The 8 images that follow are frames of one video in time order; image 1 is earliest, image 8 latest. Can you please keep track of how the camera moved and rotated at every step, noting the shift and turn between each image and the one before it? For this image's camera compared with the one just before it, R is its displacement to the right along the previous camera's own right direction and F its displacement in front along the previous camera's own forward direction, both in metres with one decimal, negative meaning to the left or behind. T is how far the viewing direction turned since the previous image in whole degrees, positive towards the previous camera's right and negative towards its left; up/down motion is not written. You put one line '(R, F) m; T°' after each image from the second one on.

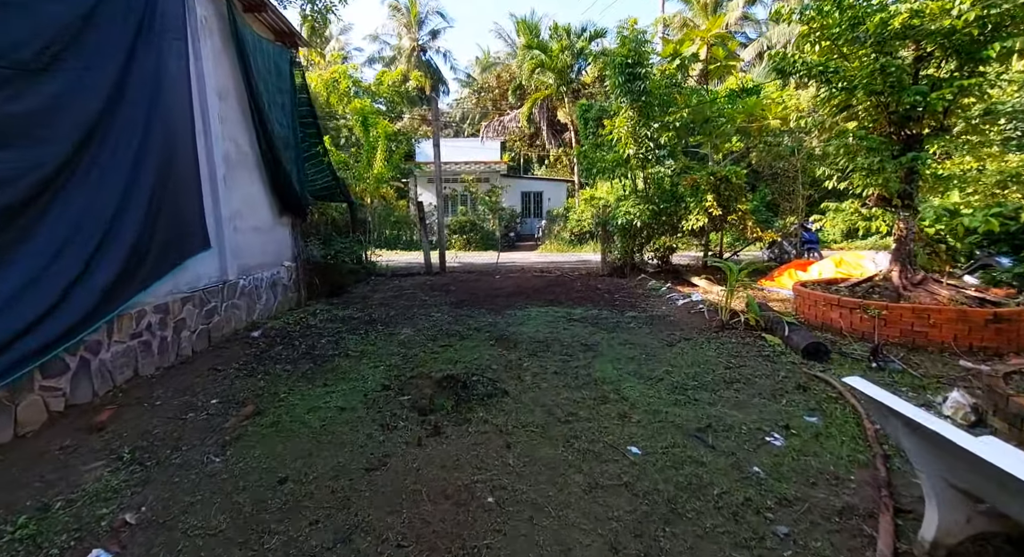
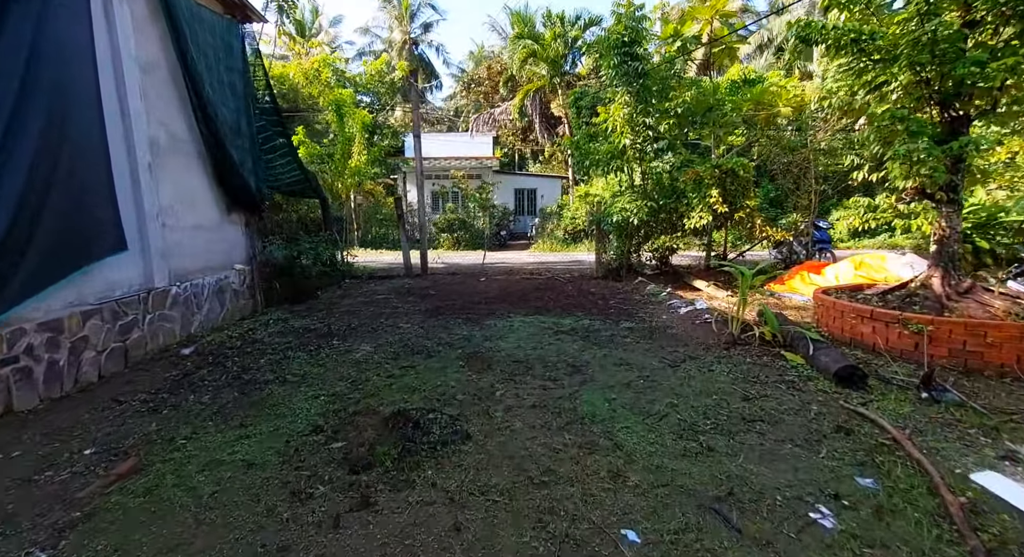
(+0.2, +0.6) m; 0°
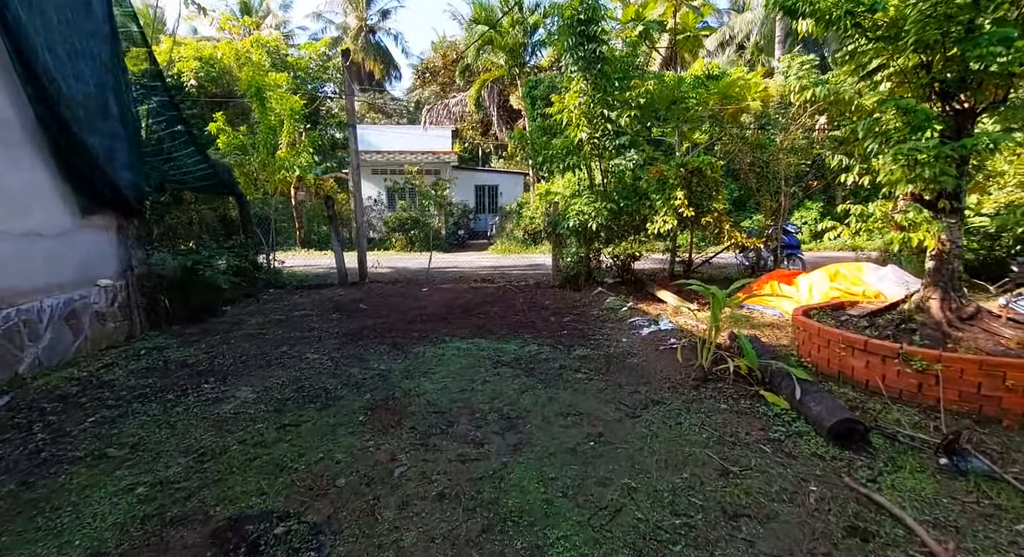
(+0.3, +0.7) m; +4°
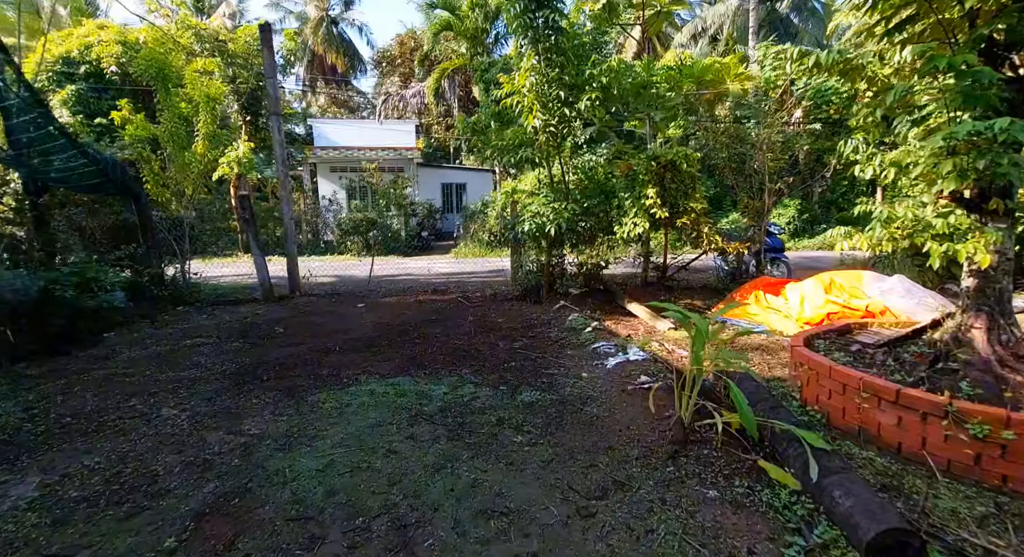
(+0.3, +0.8) m; +3°
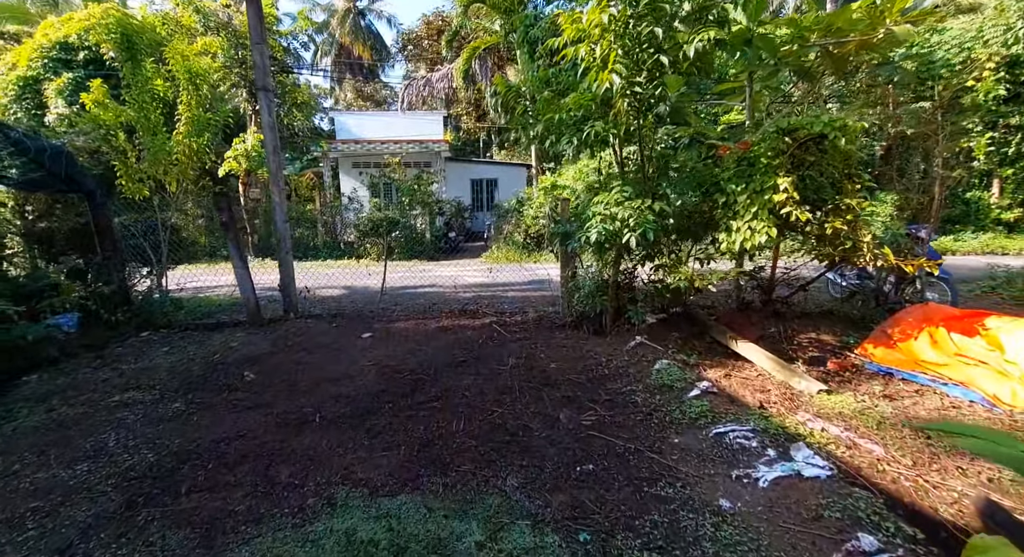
(-0.2, +1.3) m; -3°
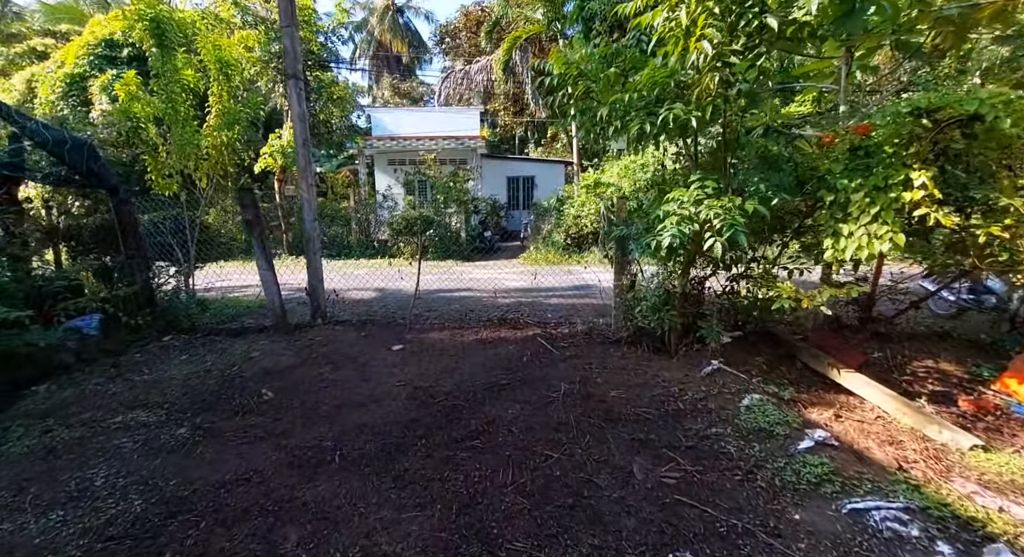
(-0.1, +0.5) m; -4°
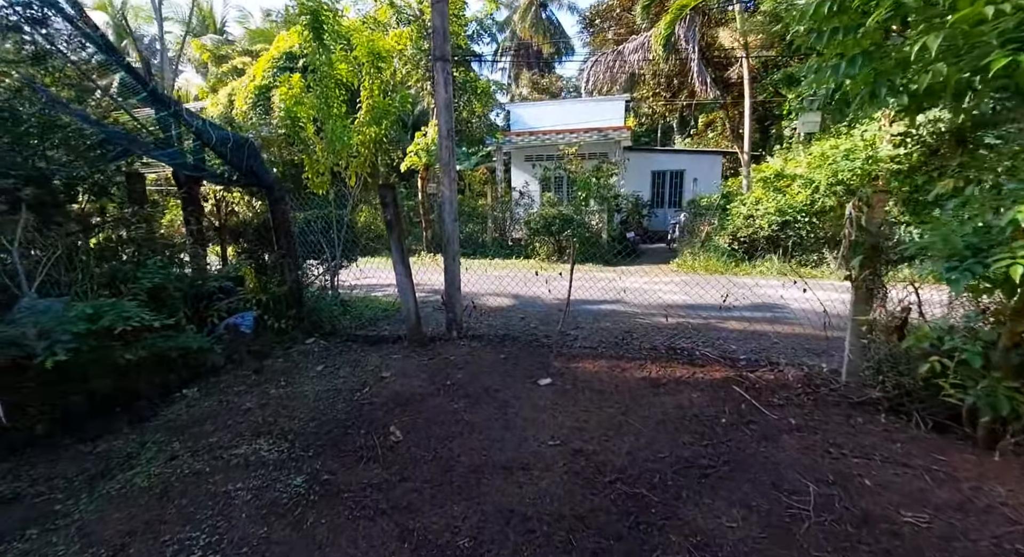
(-0.4, +0.8) m; -15°
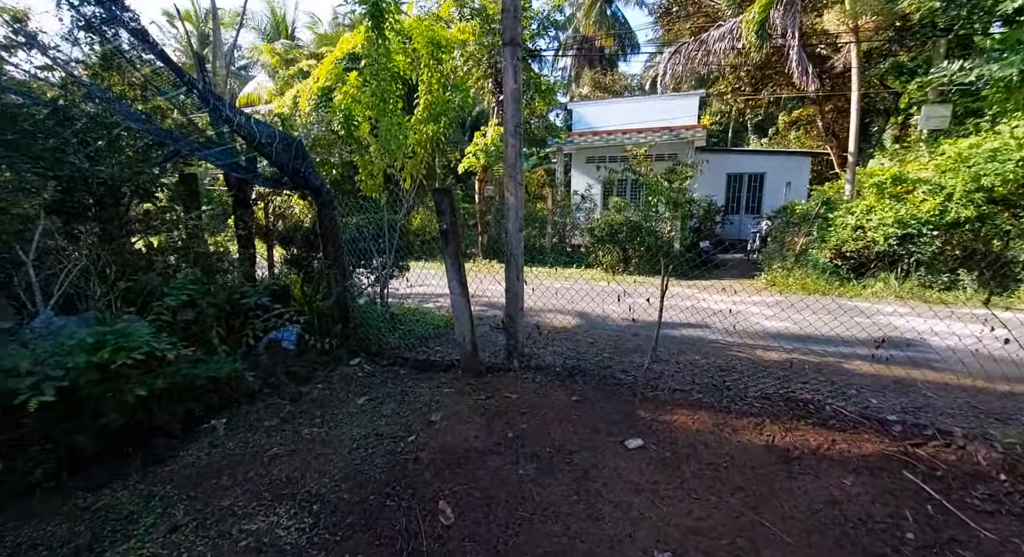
(-0.2, +0.6) m; -6°
